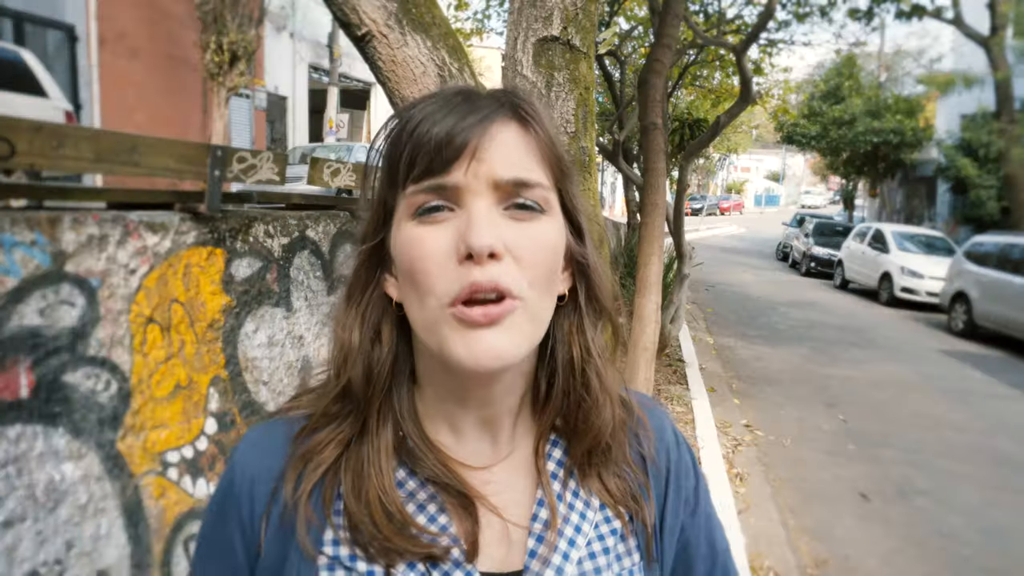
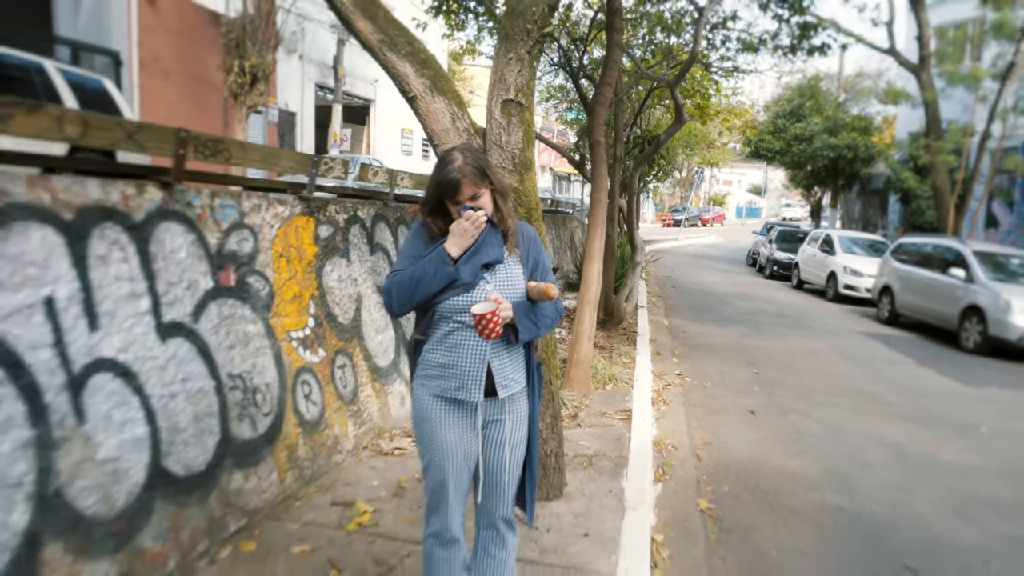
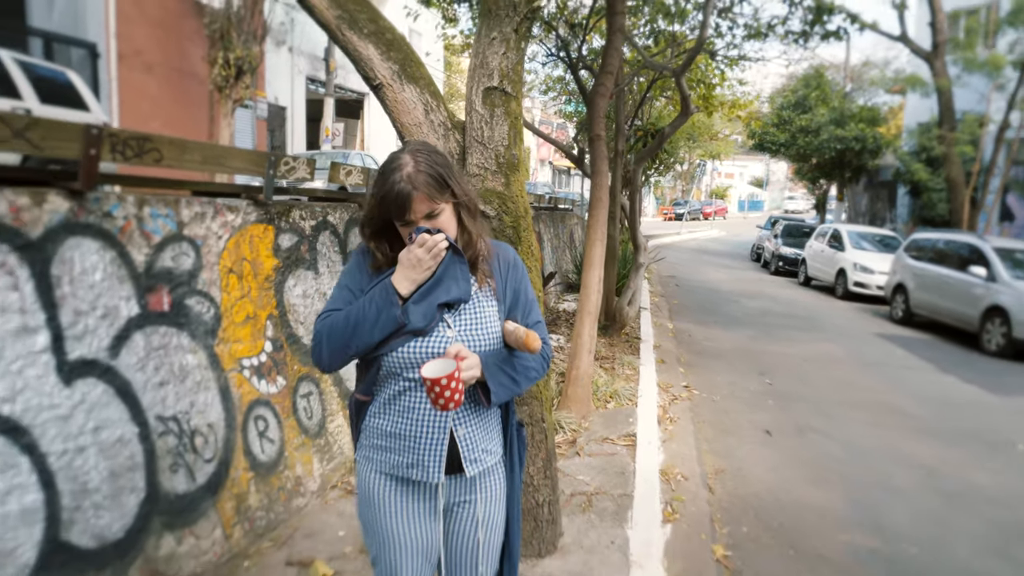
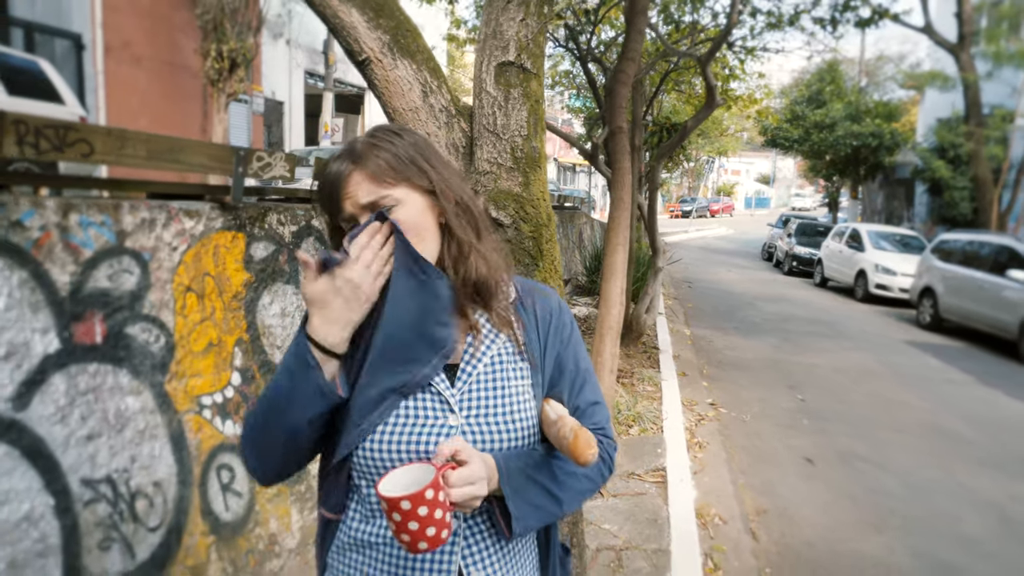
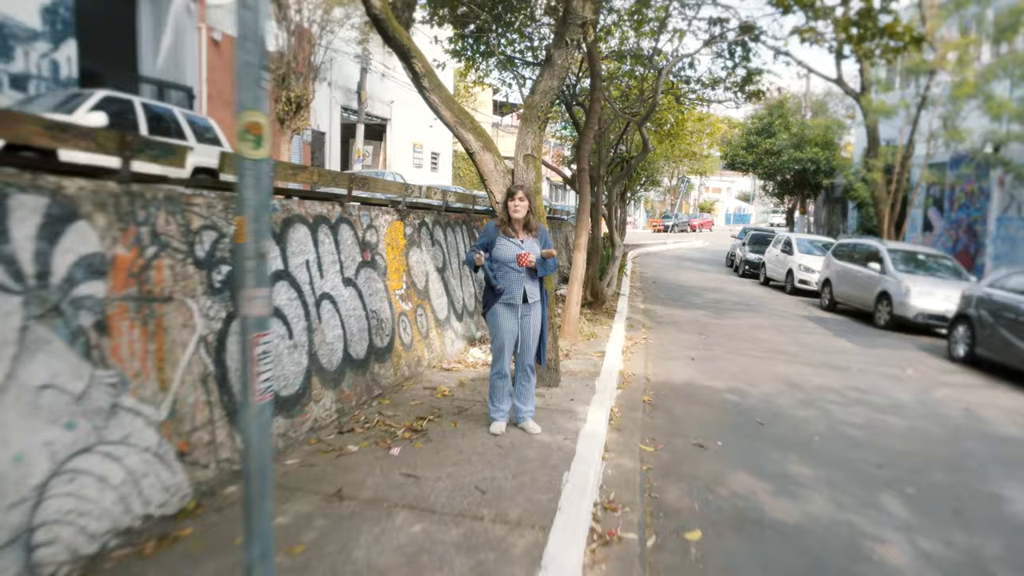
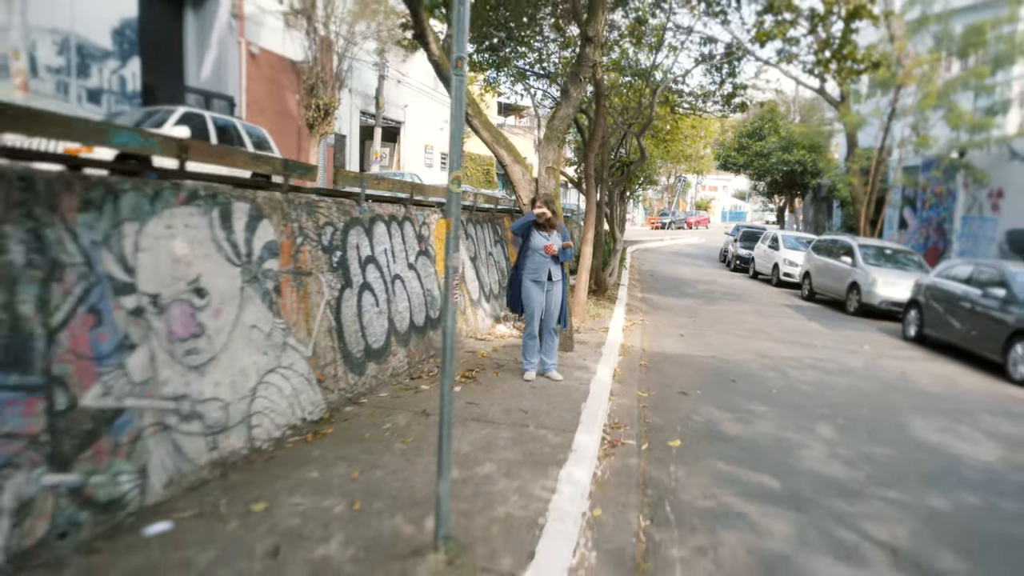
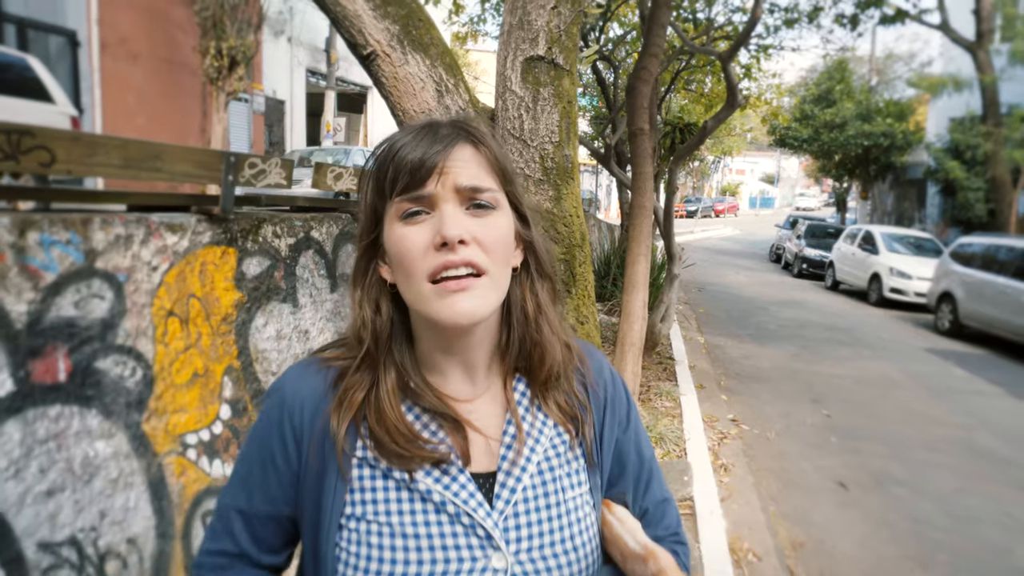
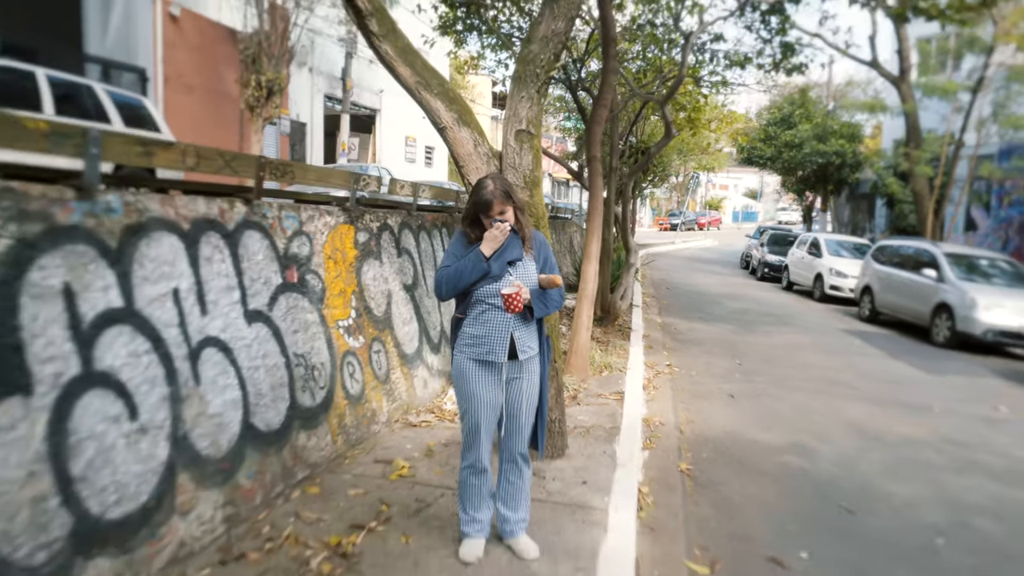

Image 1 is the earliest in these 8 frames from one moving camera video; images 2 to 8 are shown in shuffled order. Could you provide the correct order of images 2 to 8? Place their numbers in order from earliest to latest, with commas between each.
7, 4, 3, 2, 8, 5, 6
